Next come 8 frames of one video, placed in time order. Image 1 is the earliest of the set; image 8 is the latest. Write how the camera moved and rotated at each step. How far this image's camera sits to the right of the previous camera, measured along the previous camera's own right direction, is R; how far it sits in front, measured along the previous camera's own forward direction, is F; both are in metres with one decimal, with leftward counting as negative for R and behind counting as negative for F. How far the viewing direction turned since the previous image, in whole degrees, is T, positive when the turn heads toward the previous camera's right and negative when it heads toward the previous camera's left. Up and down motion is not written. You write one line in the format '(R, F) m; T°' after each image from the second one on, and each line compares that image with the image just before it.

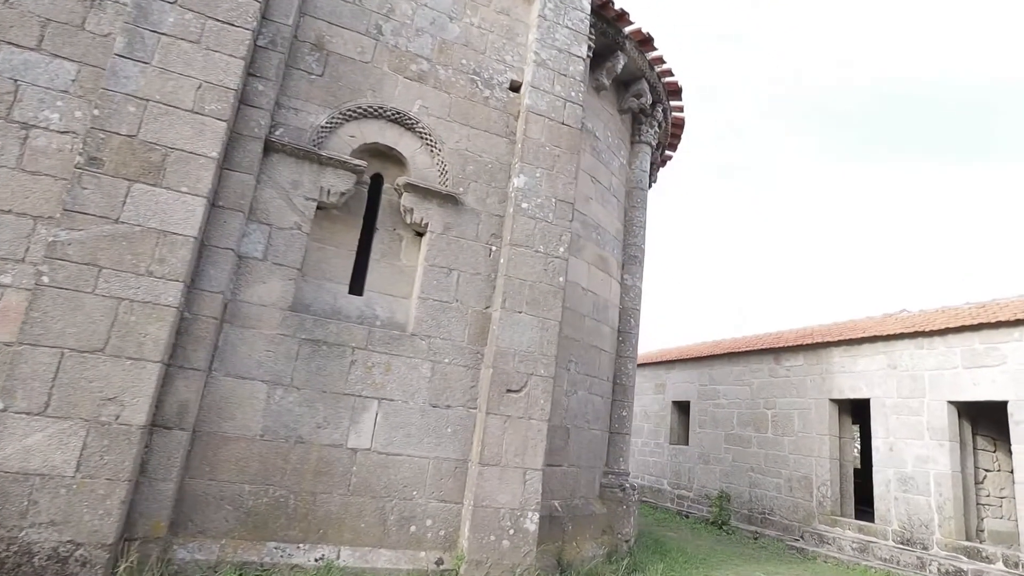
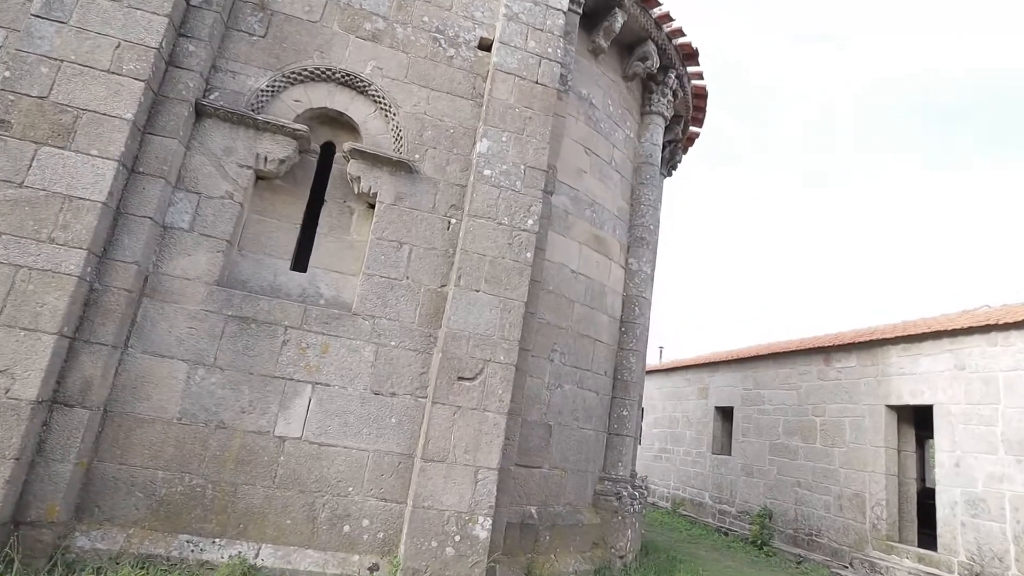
(+0.8, +0.6) m; -7°
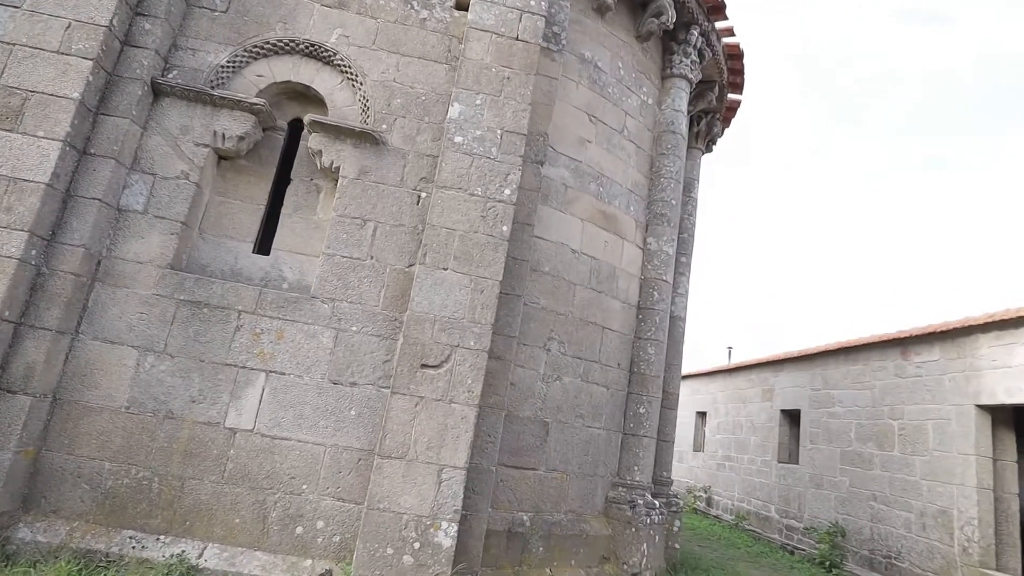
(+0.7, +0.5) m; -8°
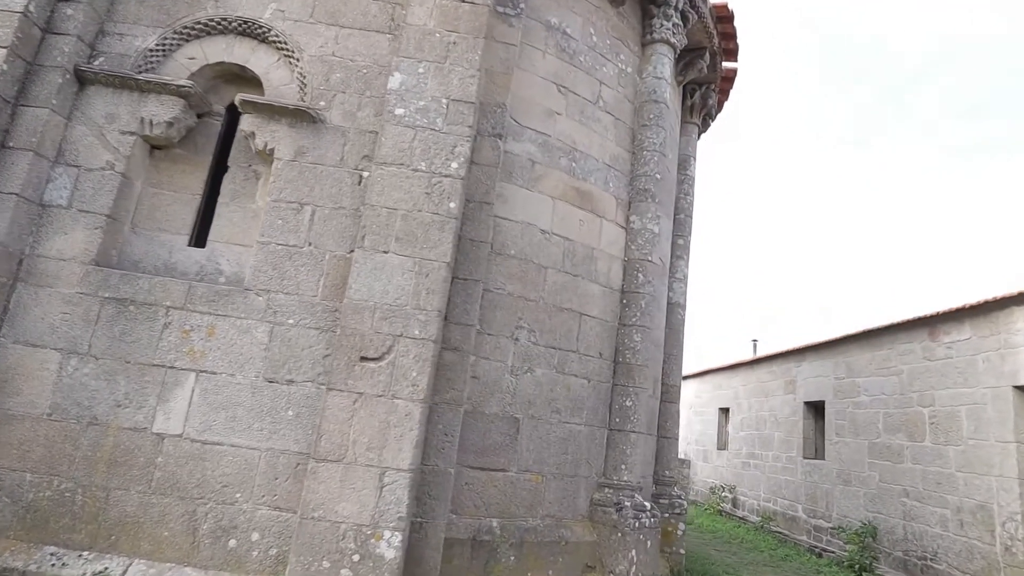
(+0.5, +0.4) m; -3°
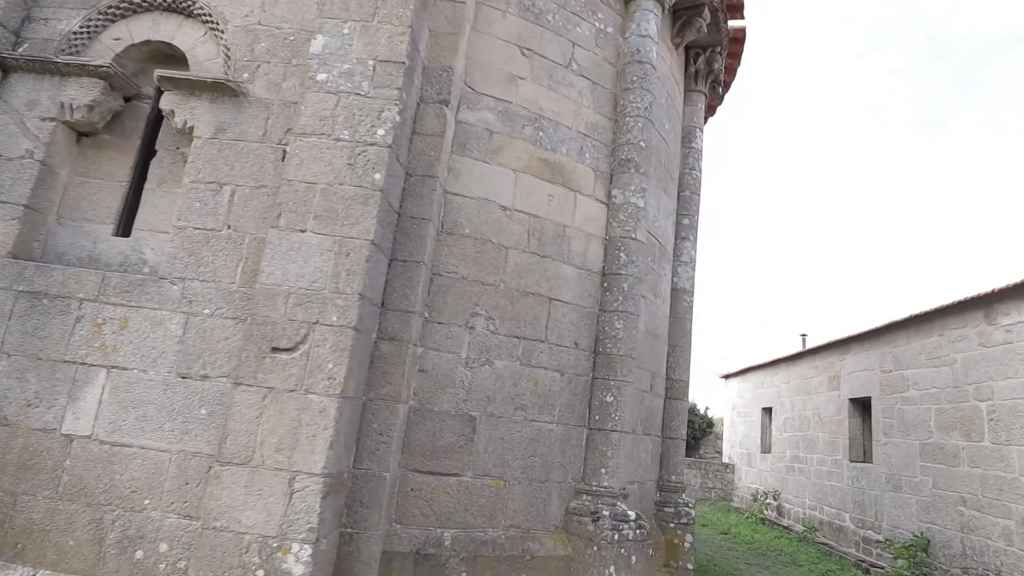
(+0.6, +0.4) m; -5°
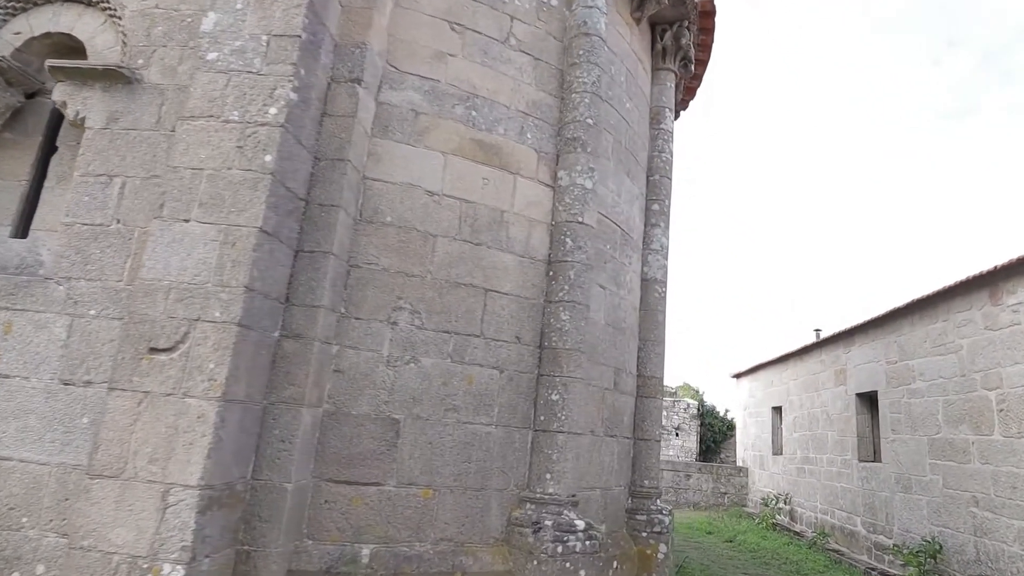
(+0.5, +0.3) m; -2°
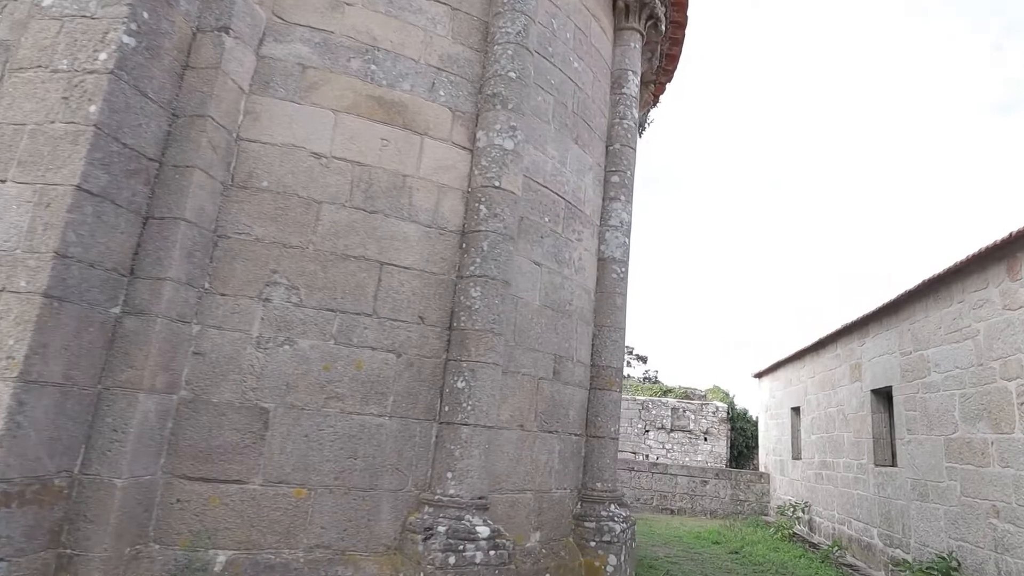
(+0.7, +0.5) m; -4°
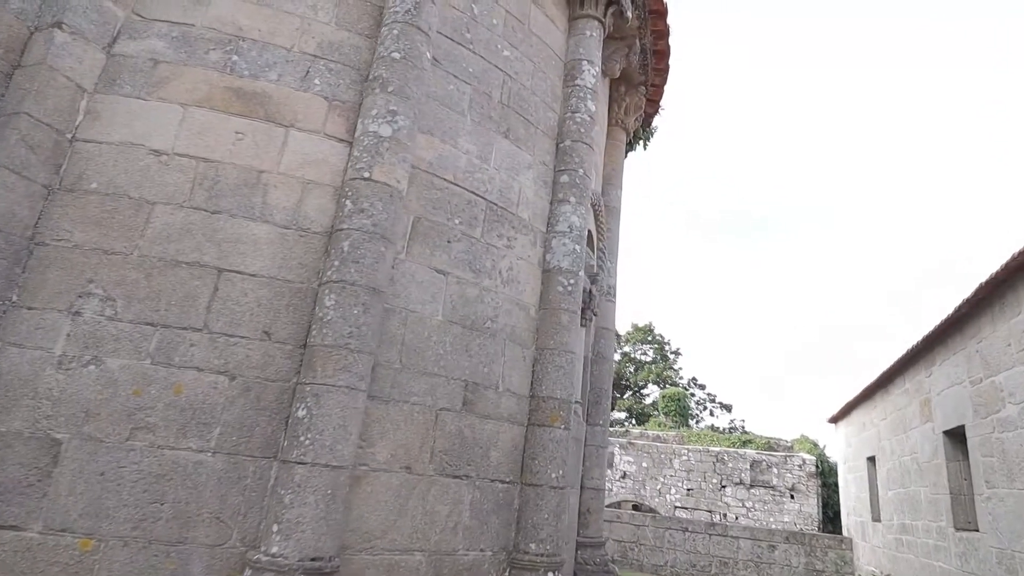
(+1.0, +0.7) m; -9°
